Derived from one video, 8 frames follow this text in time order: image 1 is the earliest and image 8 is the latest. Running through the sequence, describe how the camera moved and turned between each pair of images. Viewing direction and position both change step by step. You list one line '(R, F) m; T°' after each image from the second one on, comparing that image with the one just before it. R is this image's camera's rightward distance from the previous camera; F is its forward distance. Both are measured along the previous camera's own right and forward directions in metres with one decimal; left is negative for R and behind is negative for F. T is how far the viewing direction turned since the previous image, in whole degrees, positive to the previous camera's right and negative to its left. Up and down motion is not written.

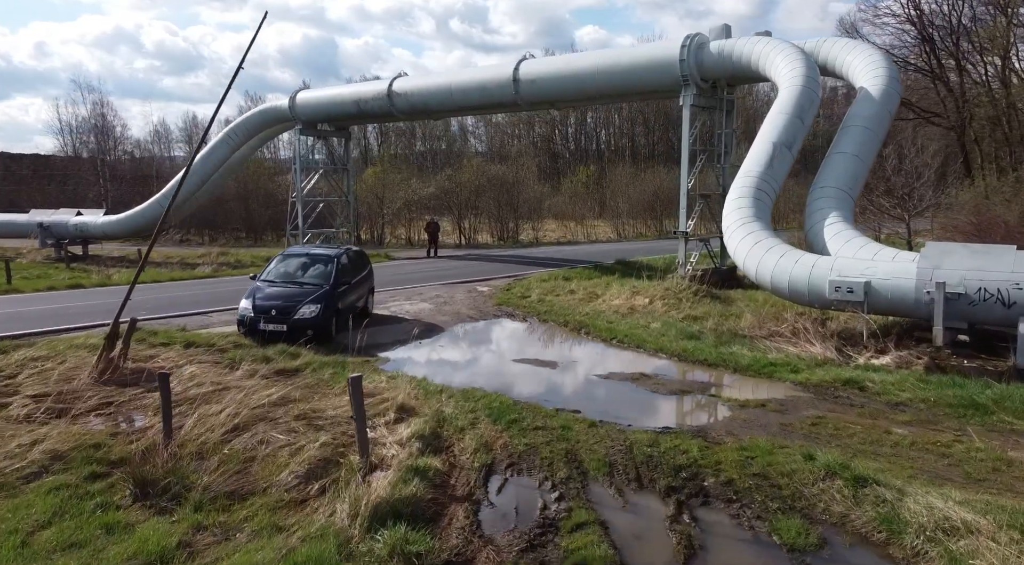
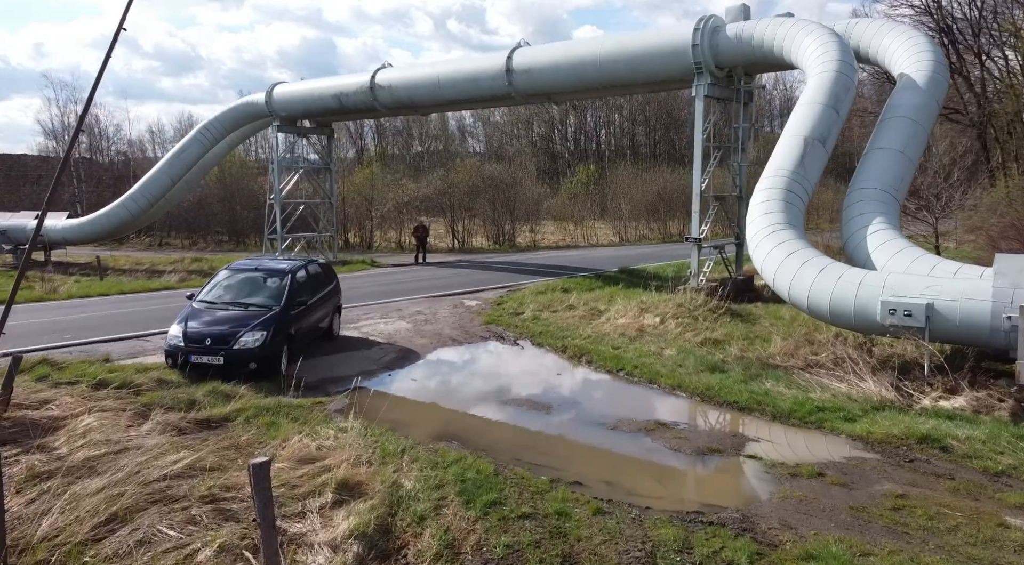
(+0.2, +2.0) m; 0°
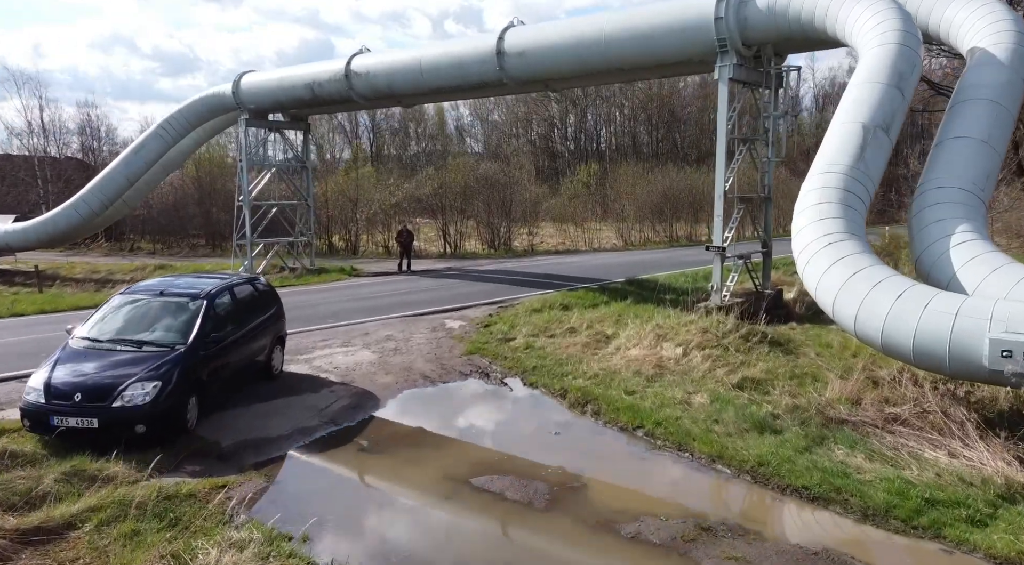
(+0.2, +2.5) m; 0°
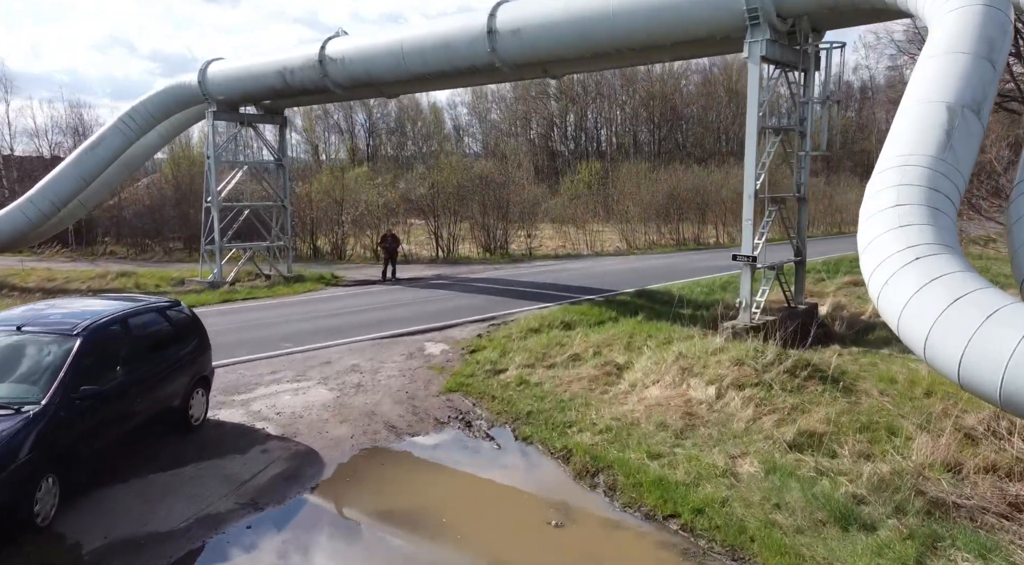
(+0.1, +2.2) m; 0°
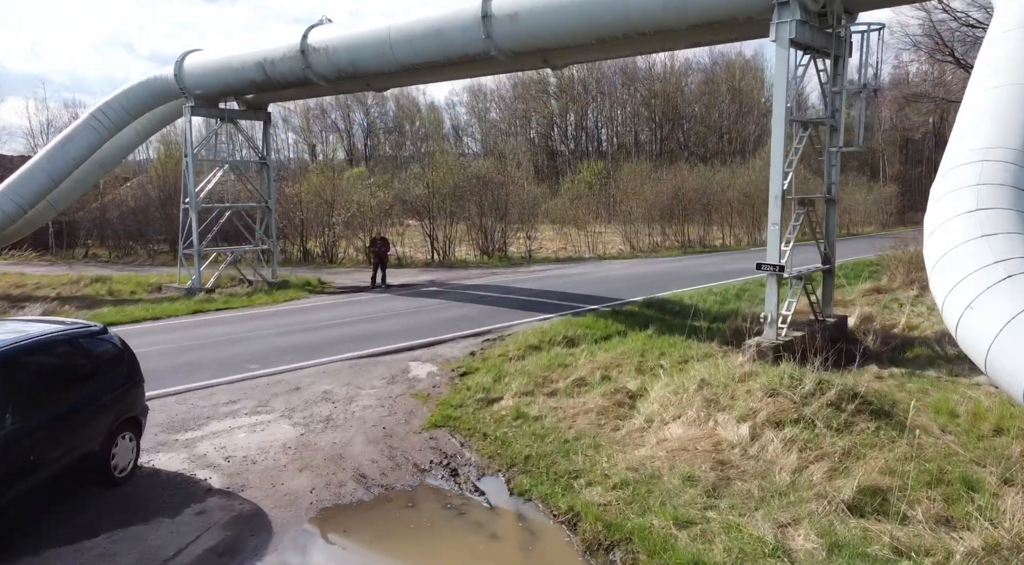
(0.0, +1.3) m; 0°
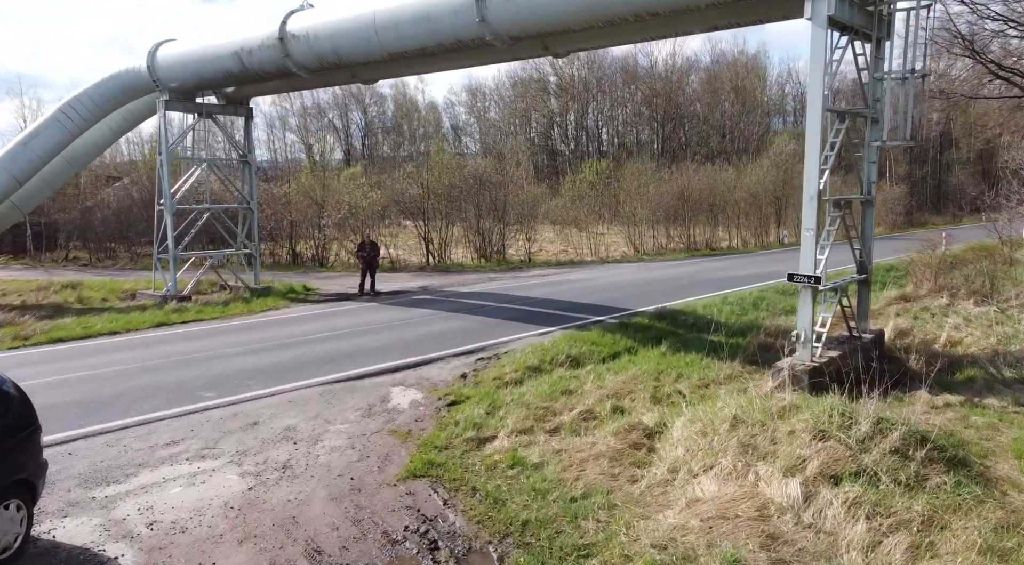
(0.0, +1.4) m; 0°
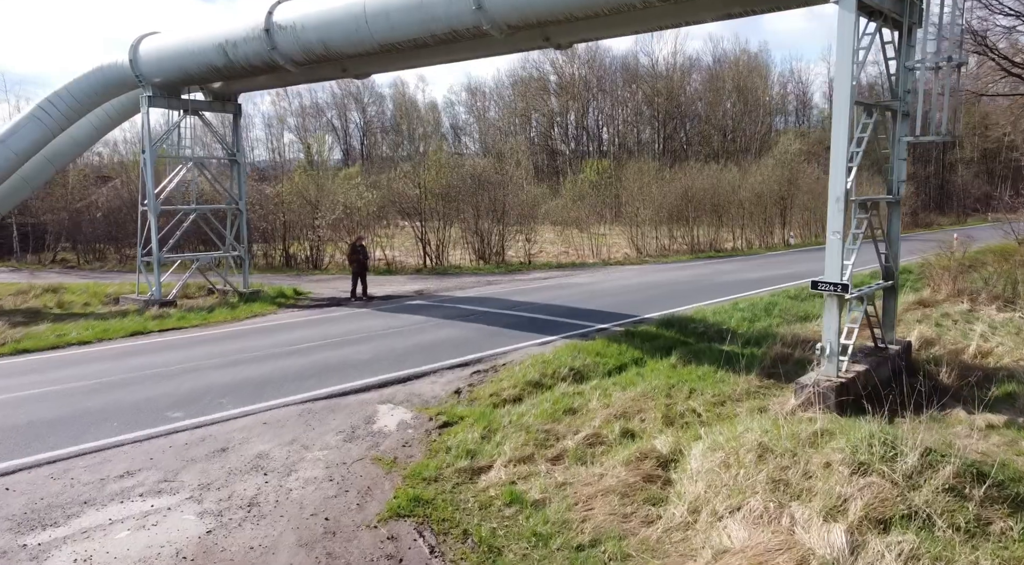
(0.0, +0.8) m; 0°
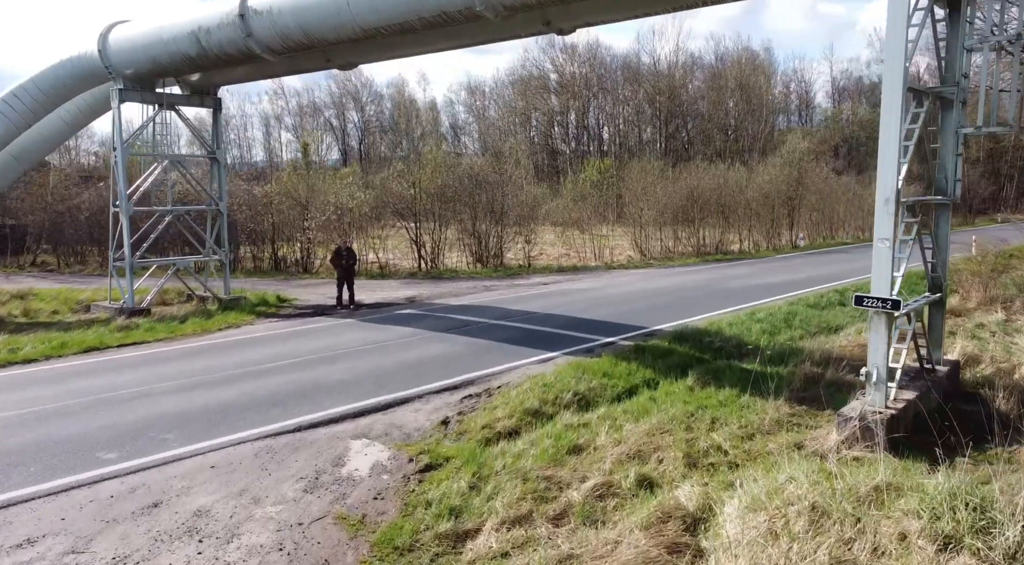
(0.0, +1.2) m; 0°
